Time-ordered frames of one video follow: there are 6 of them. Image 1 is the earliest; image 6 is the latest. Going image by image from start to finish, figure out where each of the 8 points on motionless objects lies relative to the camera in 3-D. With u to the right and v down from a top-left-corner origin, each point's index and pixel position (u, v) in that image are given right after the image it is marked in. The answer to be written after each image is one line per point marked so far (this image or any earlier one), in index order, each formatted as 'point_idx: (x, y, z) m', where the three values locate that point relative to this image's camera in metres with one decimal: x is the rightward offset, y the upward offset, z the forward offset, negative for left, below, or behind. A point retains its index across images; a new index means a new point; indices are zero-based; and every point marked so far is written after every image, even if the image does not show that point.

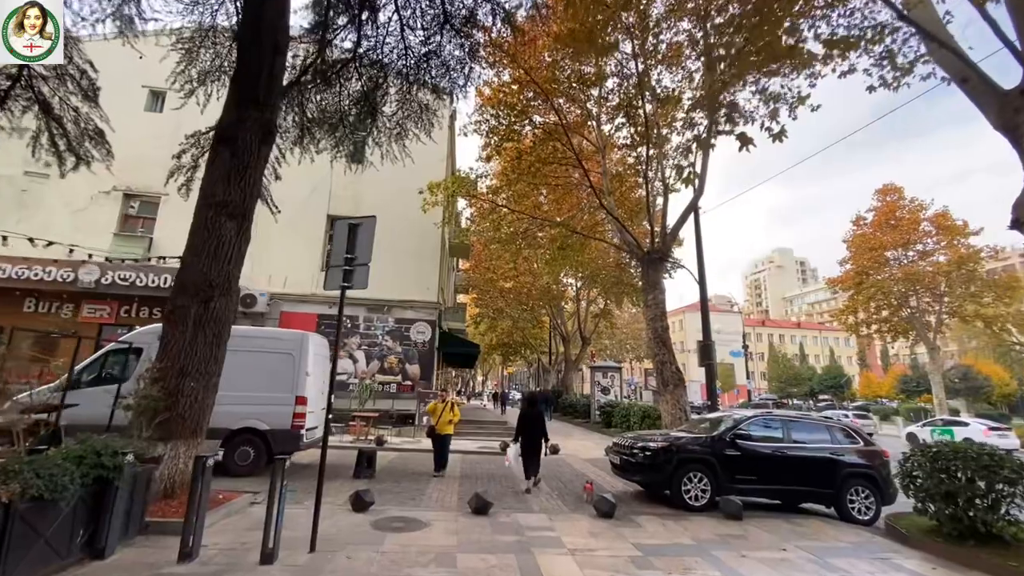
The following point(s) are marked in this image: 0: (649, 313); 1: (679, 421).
0: (+4.7, -0.8, +16.4) m
1: (+5.3, -4.2, +15.1) m
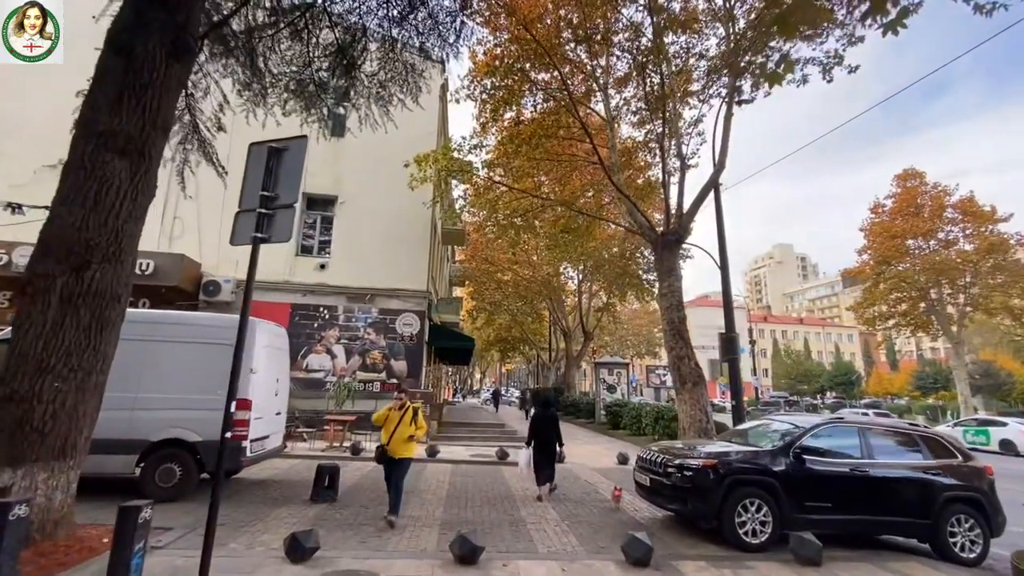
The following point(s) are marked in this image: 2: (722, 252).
0: (+4.7, -0.4, +14.6) m
1: (+5.2, -3.8, +13.4) m
2: (+6.3, +1.1, +14.2) m
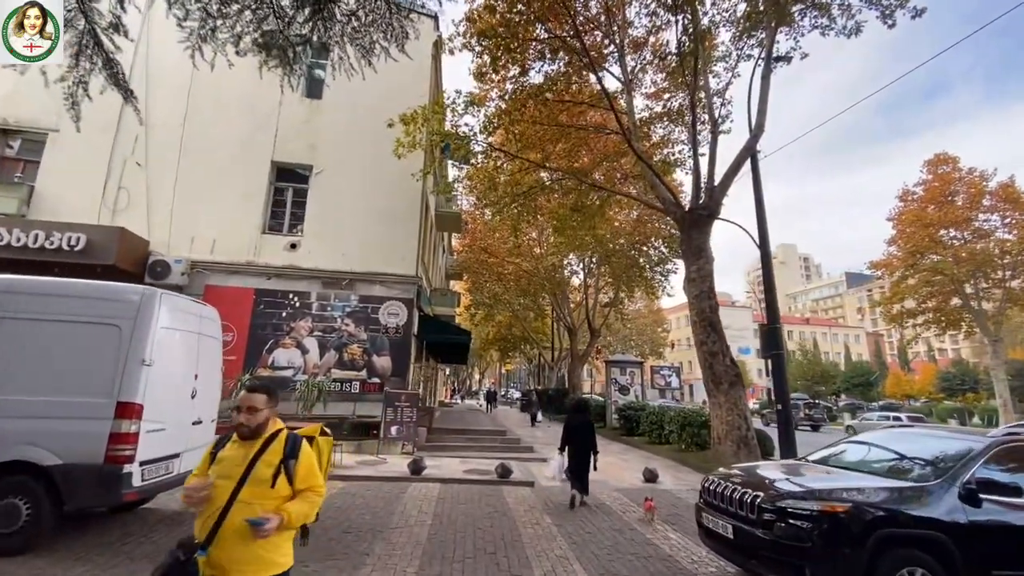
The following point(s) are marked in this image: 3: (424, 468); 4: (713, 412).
0: (+4.7, 0.0, +12.5) m
1: (+5.3, -3.4, +11.2) m
2: (+6.4, +1.5, +12.1) m
3: (-1.6, -3.4, +8.9) m
4: (+4.9, -3.1, +11.7) m
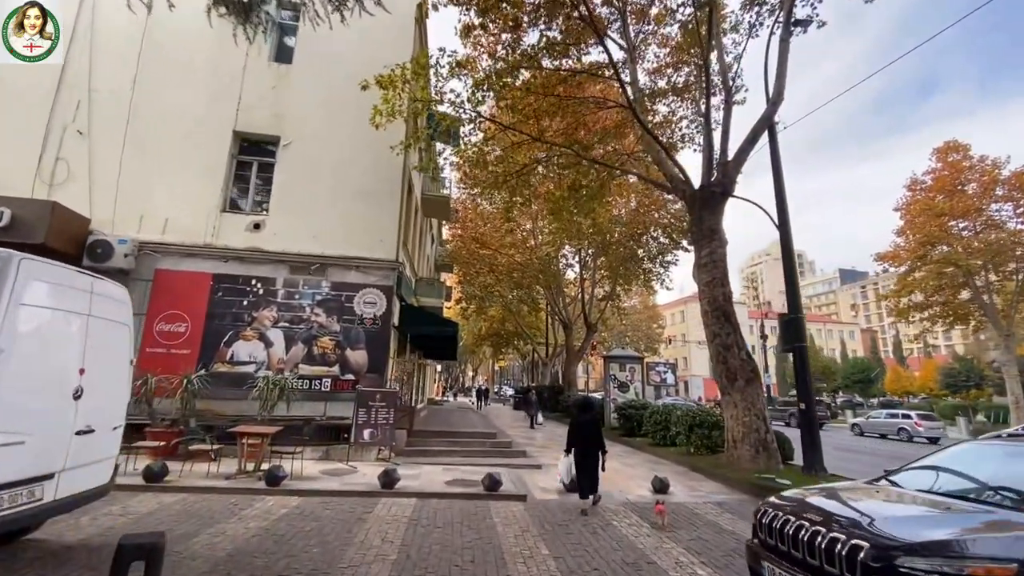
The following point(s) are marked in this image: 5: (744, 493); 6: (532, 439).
0: (+4.5, +0.3, +11.2) m
1: (+5.1, -3.1, +10.0) m
2: (+6.1, +1.8, +10.8) m
3: (-1.8, -3.0, +7.5) m
4: (+4.7, -2.7, +10.5) m
5: (+4.3, -3.8, +8.8) m
6: (+0.6, -4.8, +14.9) m
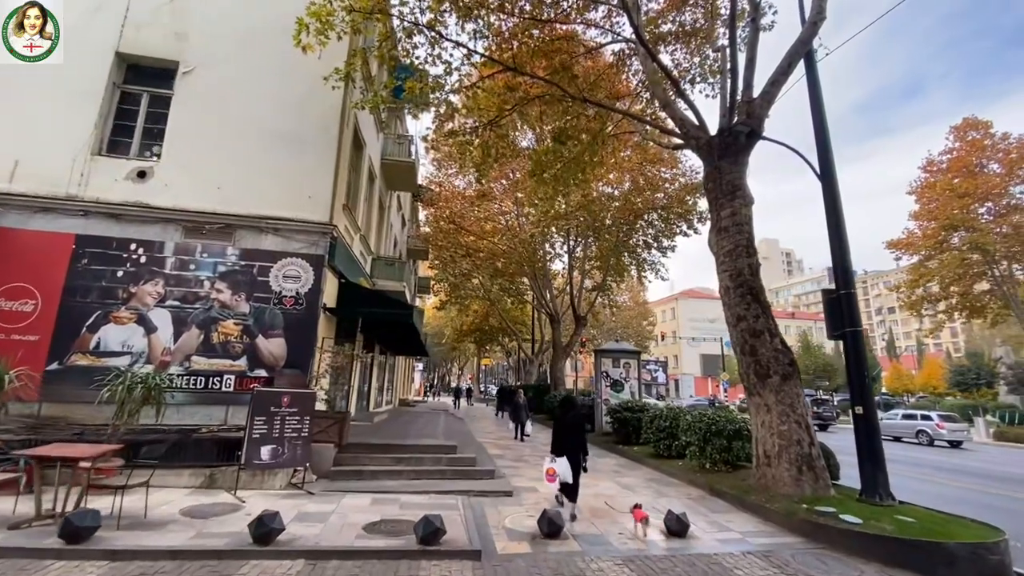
0: (+3.9, +0.9, +8.7) m
1: (+4.5, -2.5, +7.5) m
2: (+5.5, +2.4, +8.4) m
3: (-2.4, -2.5, +4.9) m
4: (+4.1, -2.2, +8.0) m
5: (+3.7, -3.3, +6.3) m
6: (-0.1, -4.2, +12.4) m
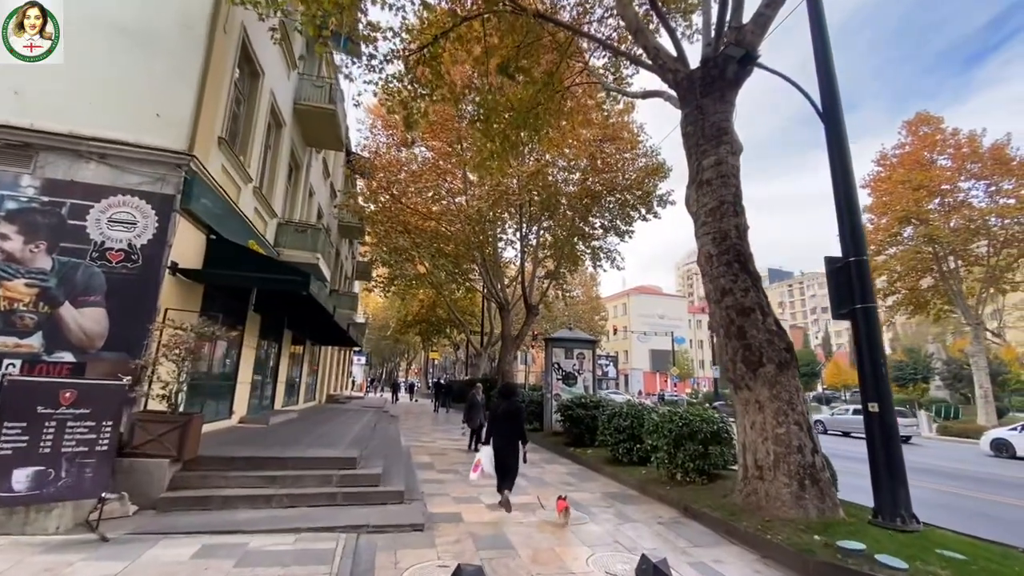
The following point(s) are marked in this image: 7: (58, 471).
0: (+2.8, +1.4, +7.0) m
1: (+3.5, -2.1, +5.9) m
2: (+4.5, +2.8, +6.8) m
3: (-3.1, -1.9, +2.6) m
4: (+3.1, -1.7, +6.3) m
5: (+2.8, -2.8, +4.6) m
6: (-1.6, -3.6, +10.3) m
7: (-4.1, -1.6, +4.4) m
